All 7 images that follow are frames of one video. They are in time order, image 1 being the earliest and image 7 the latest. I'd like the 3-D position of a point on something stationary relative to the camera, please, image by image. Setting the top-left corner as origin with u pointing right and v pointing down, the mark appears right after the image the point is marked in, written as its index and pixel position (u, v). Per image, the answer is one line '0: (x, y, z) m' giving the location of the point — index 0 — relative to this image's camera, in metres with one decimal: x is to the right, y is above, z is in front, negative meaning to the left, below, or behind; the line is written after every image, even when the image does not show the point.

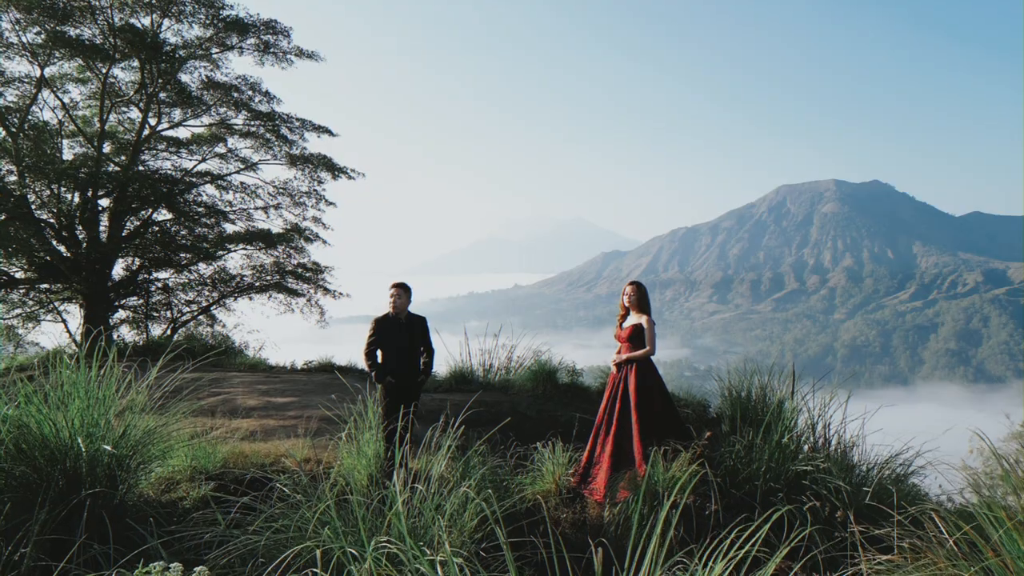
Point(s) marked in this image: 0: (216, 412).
0: (-3.7, -1.6, +8.1) m
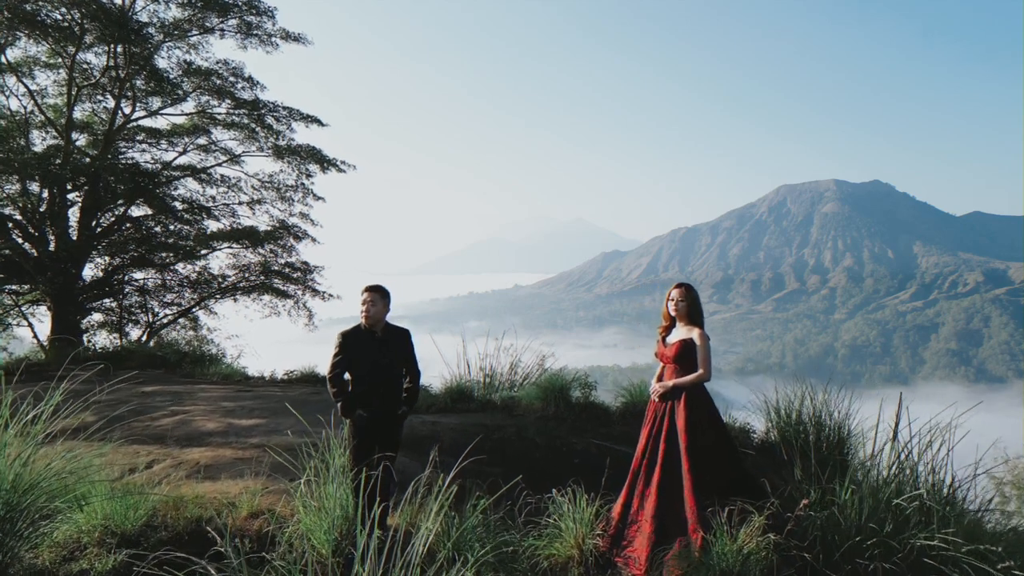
0: (-3.7, -1.6, +6.8) m
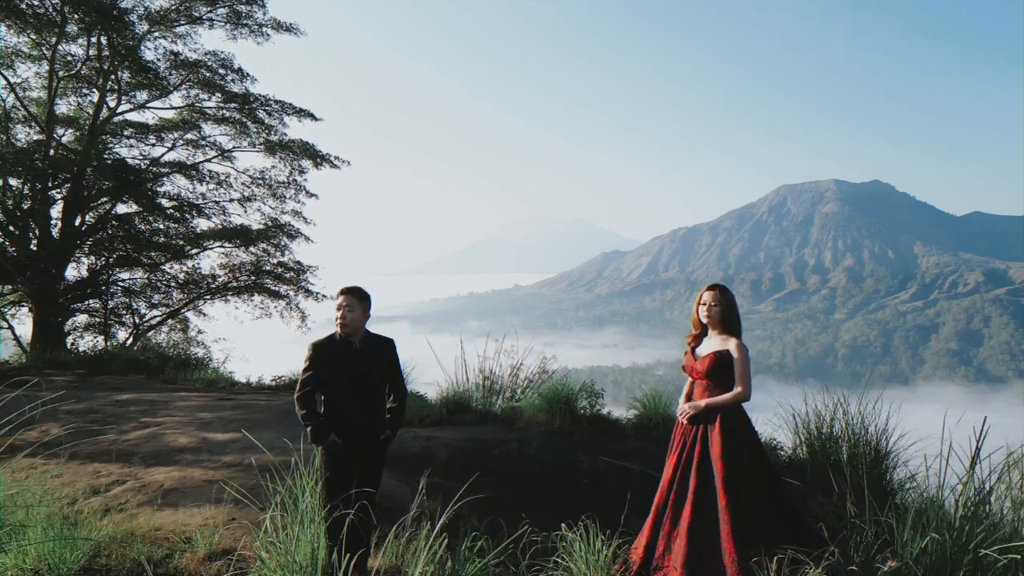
0: (-3.7, -1.6, +6.1) m
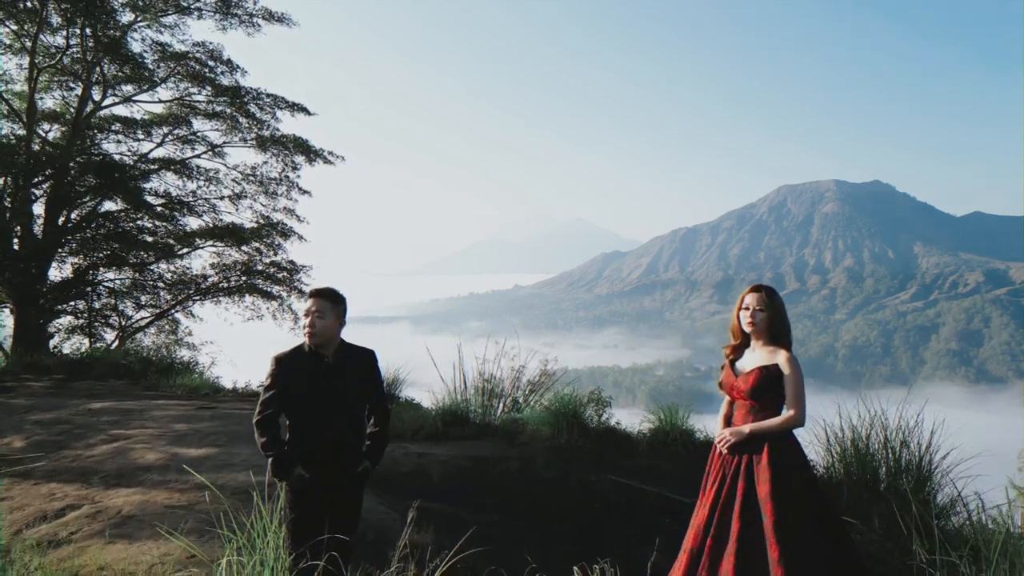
0: (-3.6, -1.7, +5.5) m
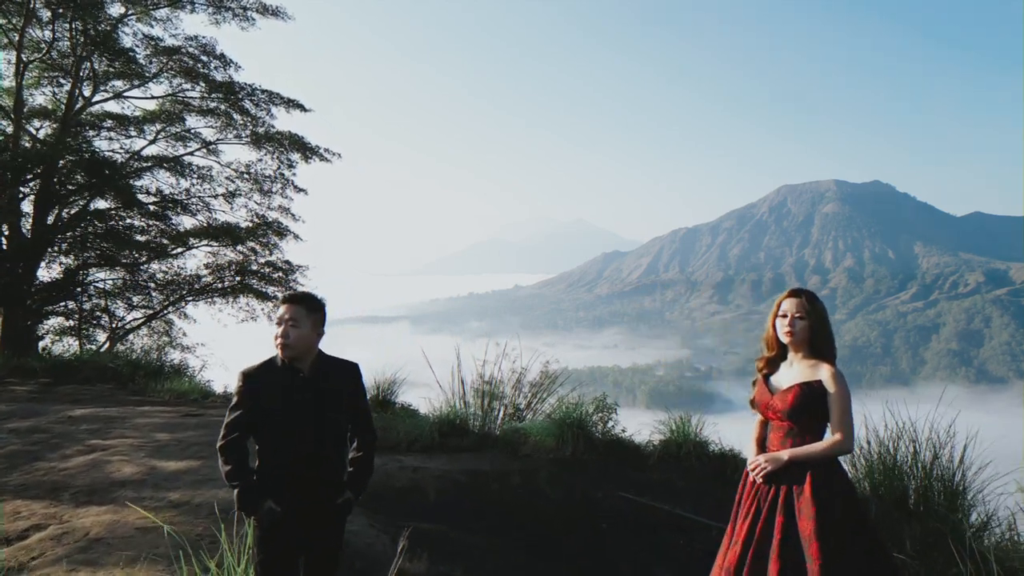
0: (-3.6, -1.7, +5.2) m
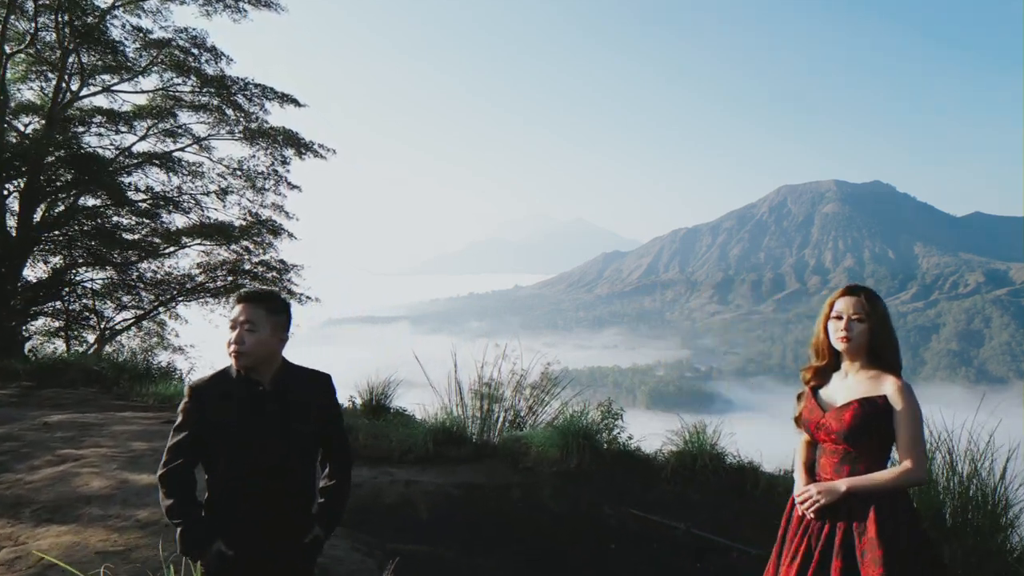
0: (-3.6, -1.7, +4.7) m
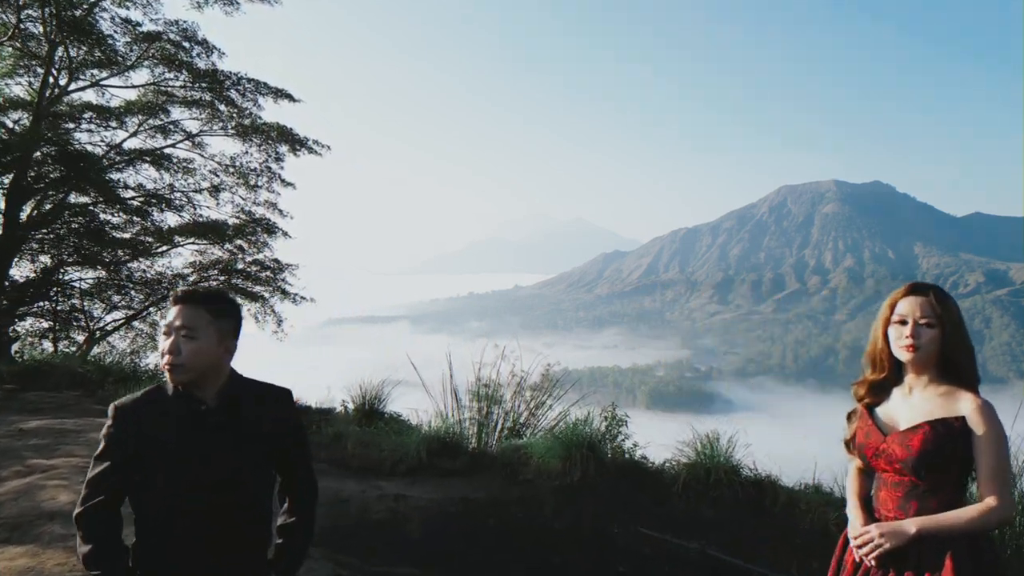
0: (-3.6, -1.7, +4.4) m
